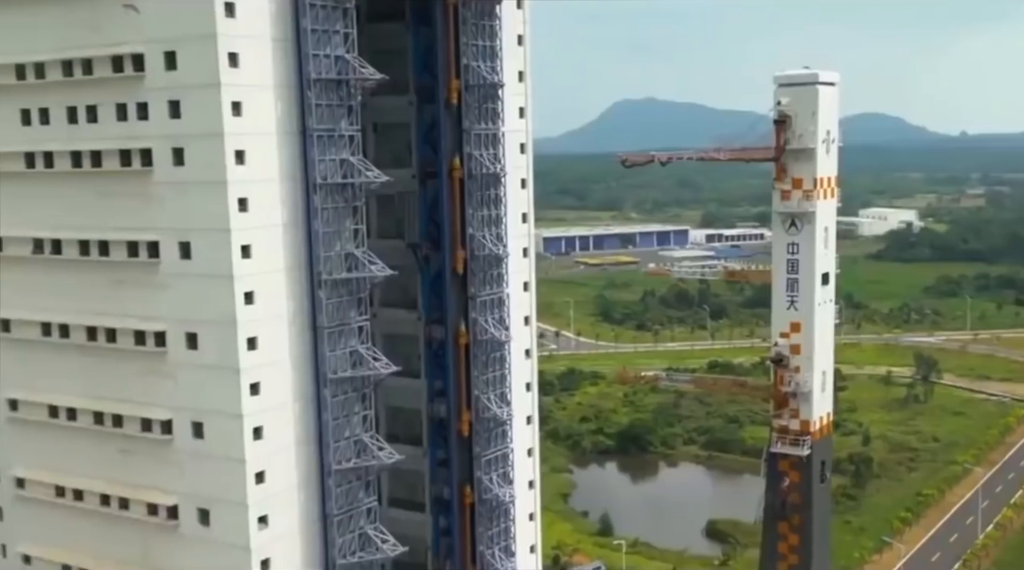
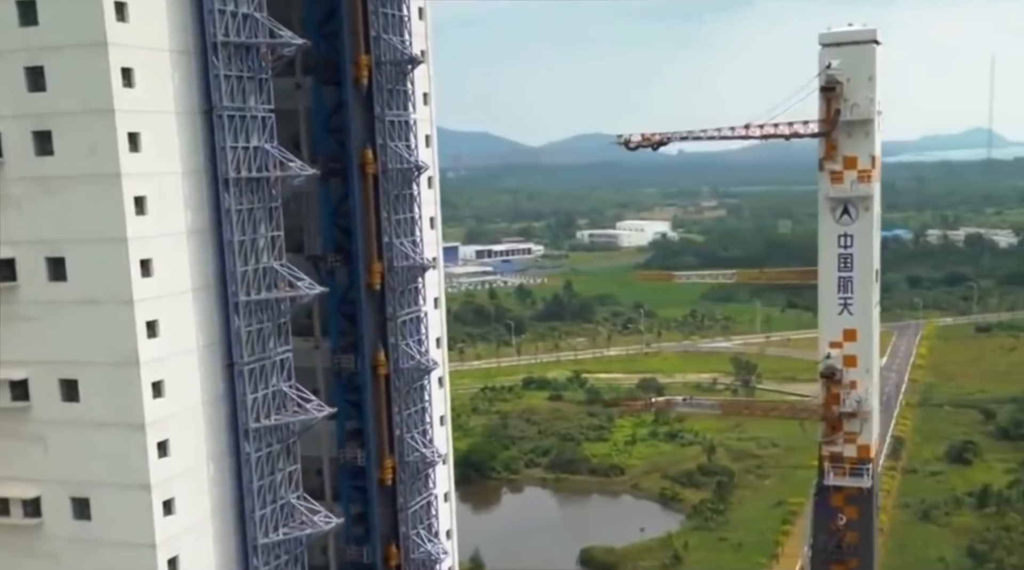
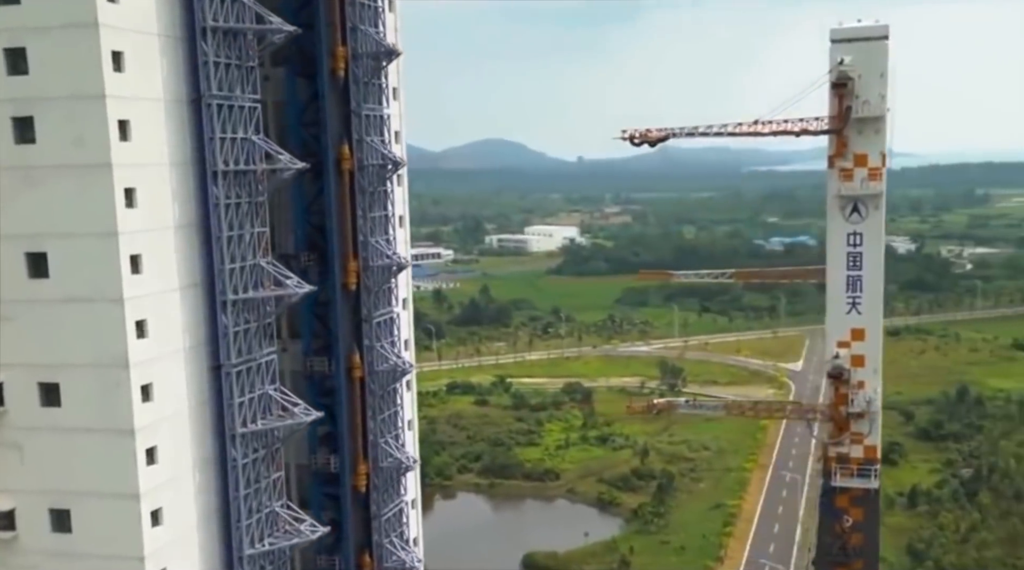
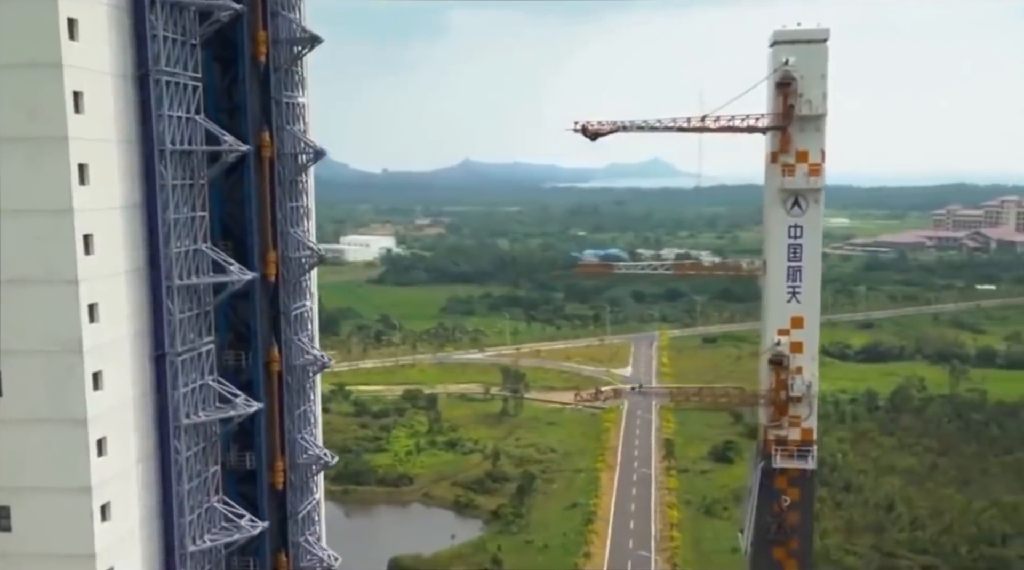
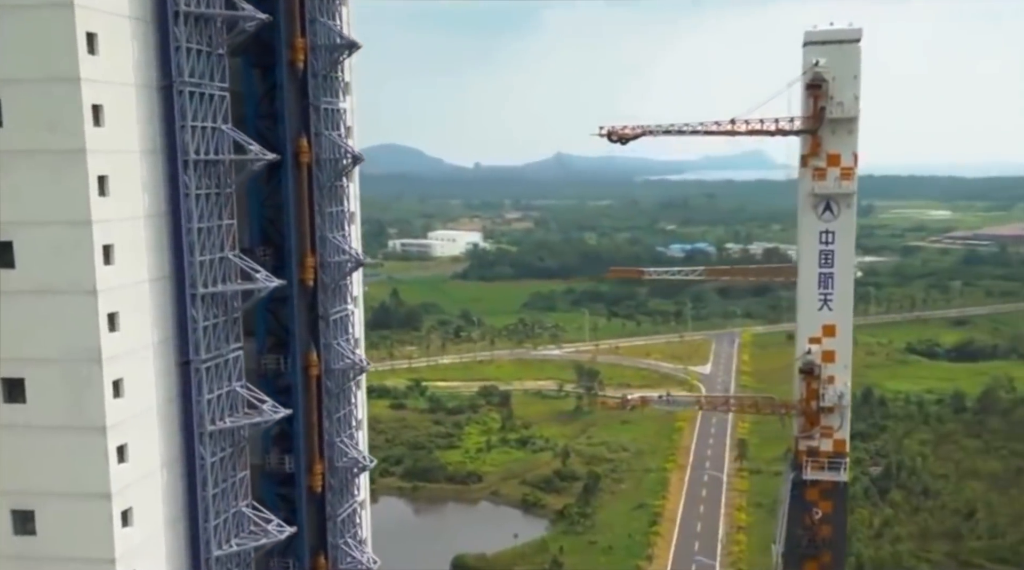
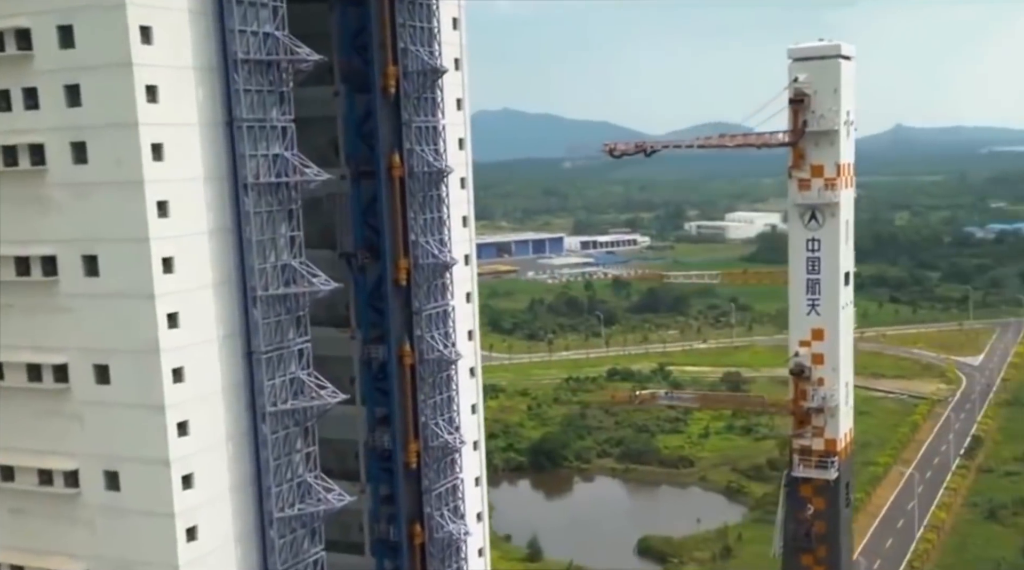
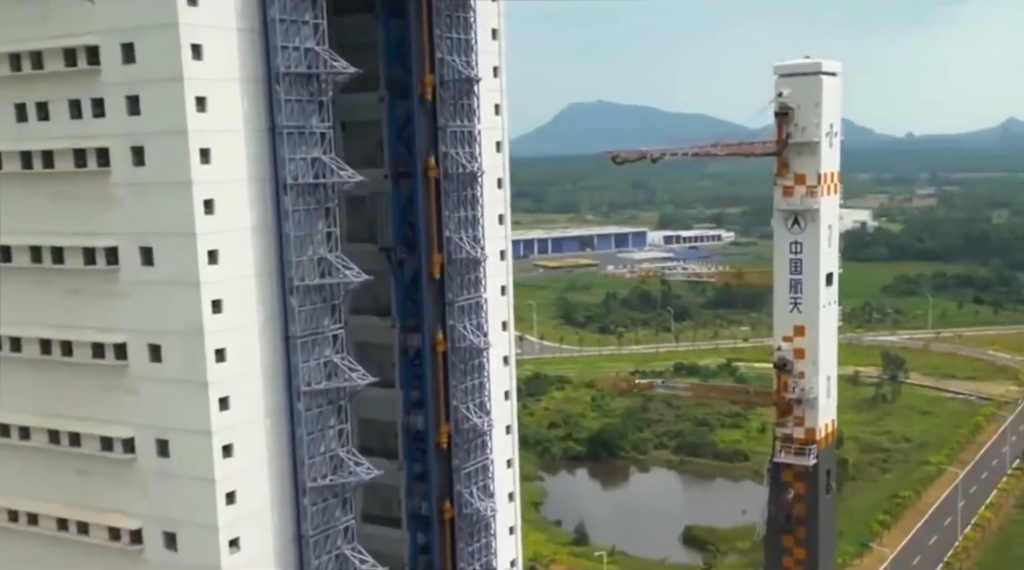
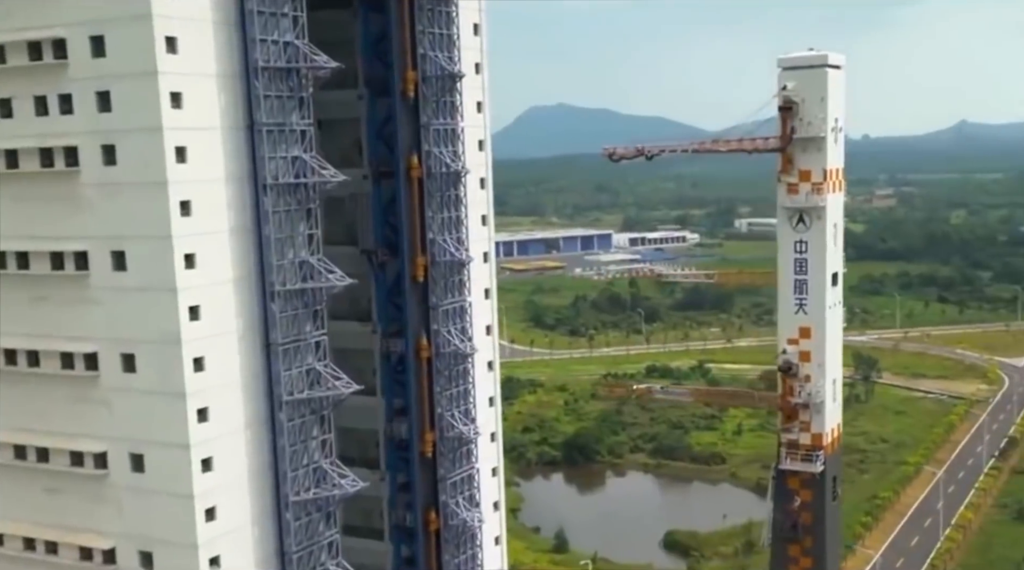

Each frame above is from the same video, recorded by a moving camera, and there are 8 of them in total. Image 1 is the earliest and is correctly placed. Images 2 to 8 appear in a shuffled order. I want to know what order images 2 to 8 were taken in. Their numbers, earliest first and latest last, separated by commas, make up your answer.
7, 8, 6, 2, 3, 5, 4
